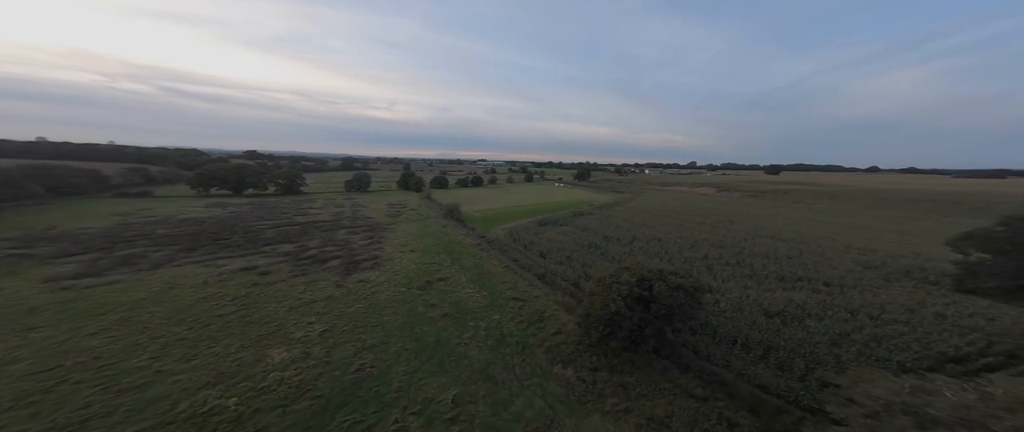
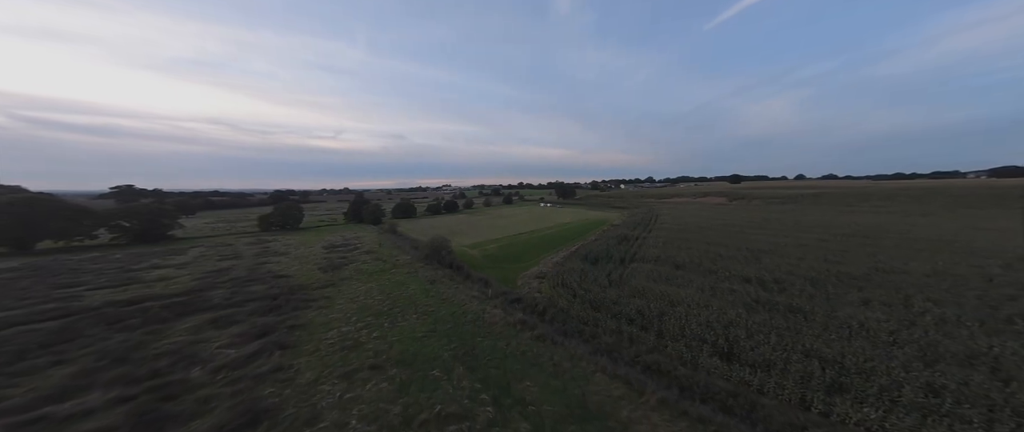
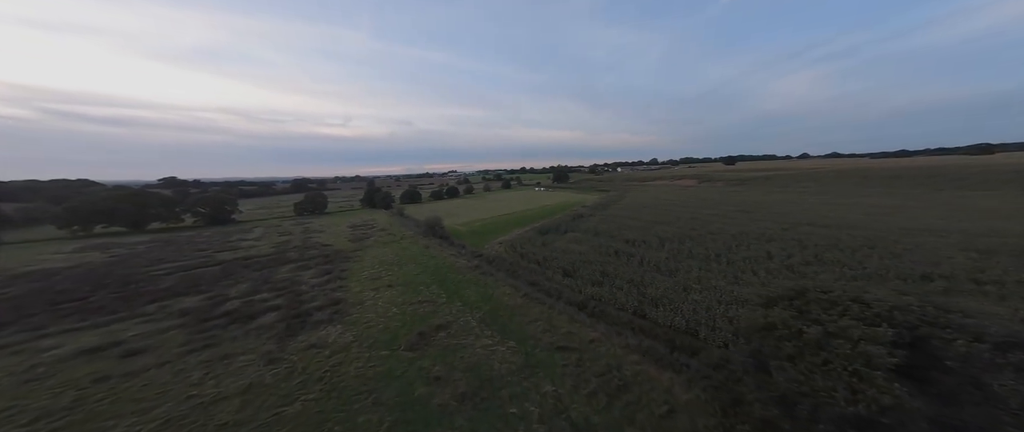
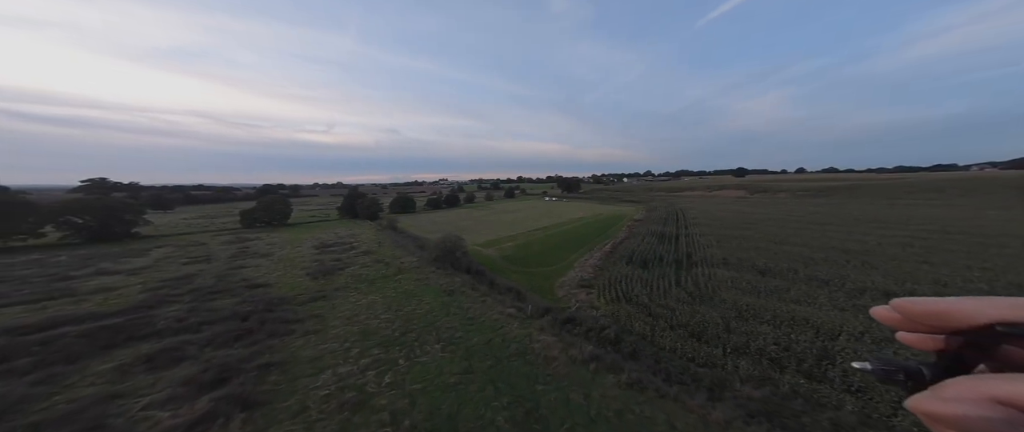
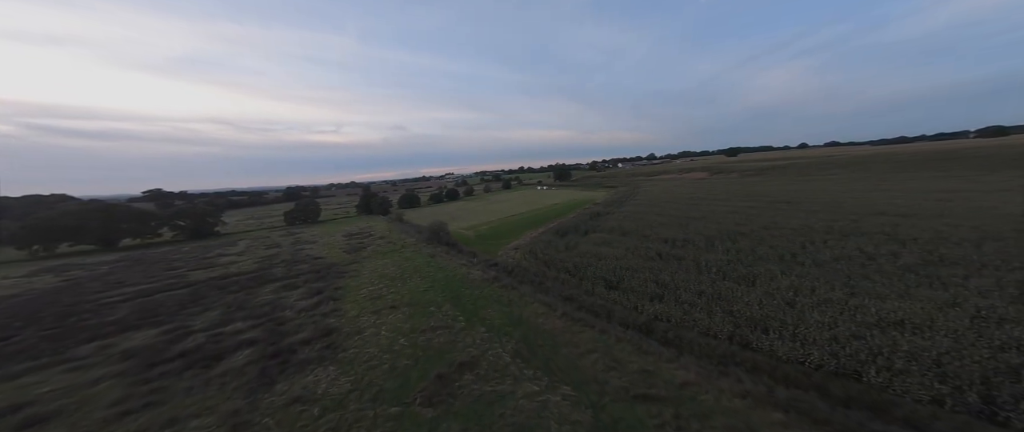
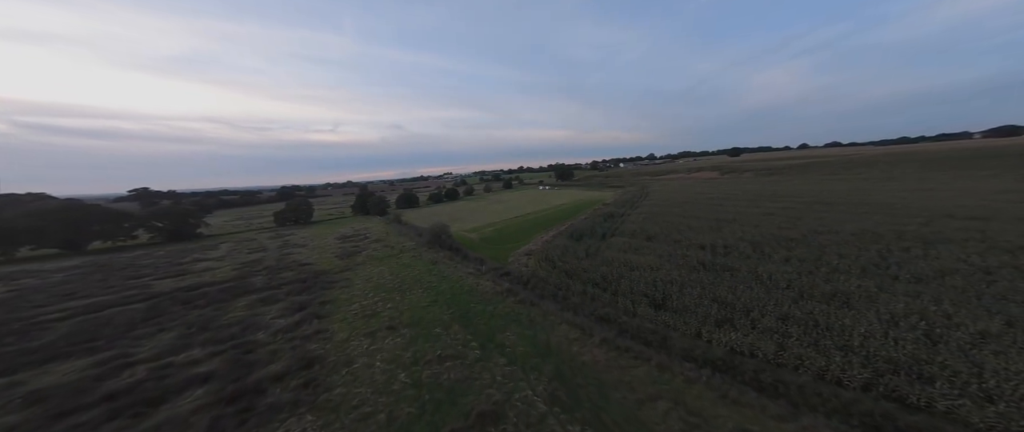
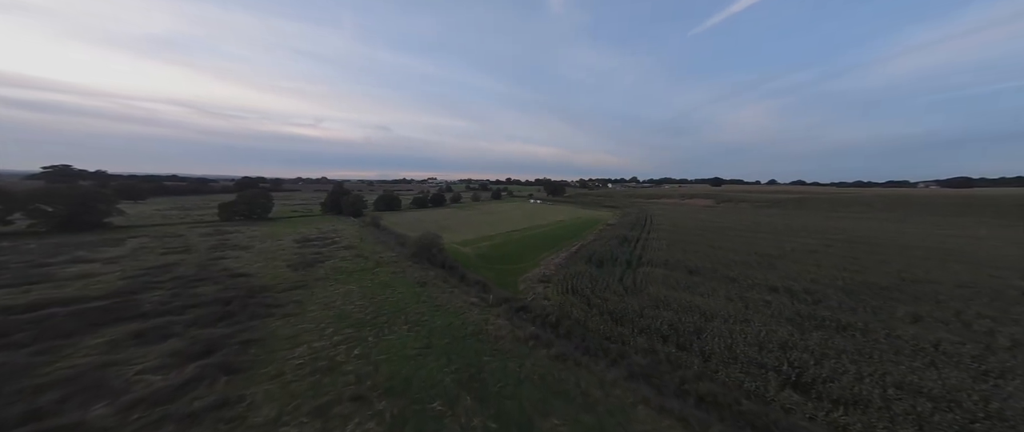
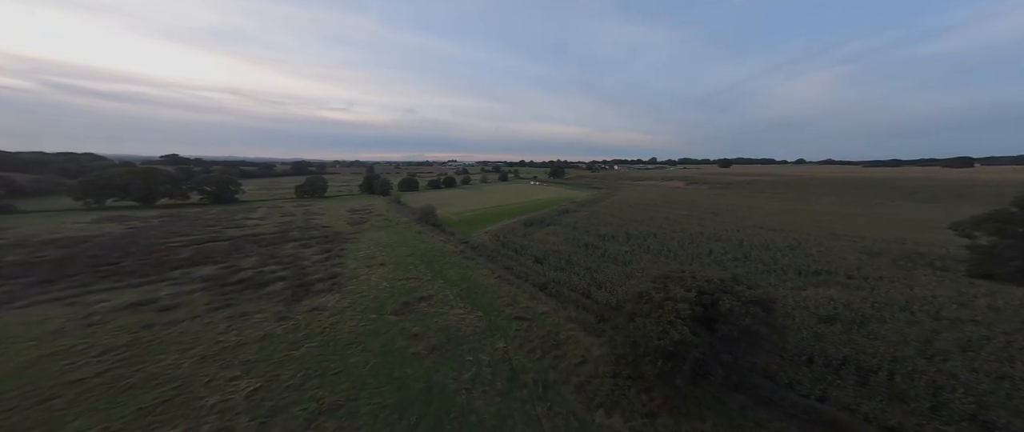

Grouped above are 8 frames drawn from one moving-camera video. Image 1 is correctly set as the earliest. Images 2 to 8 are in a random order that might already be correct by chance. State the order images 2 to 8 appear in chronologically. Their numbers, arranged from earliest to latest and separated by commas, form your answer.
8, 3, 5, 6, 2, 7, 4
